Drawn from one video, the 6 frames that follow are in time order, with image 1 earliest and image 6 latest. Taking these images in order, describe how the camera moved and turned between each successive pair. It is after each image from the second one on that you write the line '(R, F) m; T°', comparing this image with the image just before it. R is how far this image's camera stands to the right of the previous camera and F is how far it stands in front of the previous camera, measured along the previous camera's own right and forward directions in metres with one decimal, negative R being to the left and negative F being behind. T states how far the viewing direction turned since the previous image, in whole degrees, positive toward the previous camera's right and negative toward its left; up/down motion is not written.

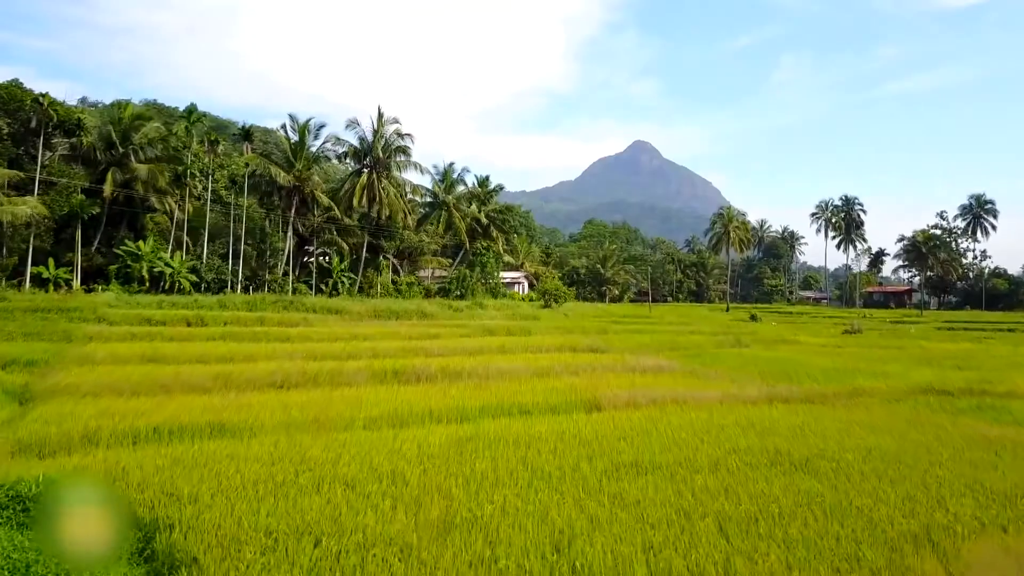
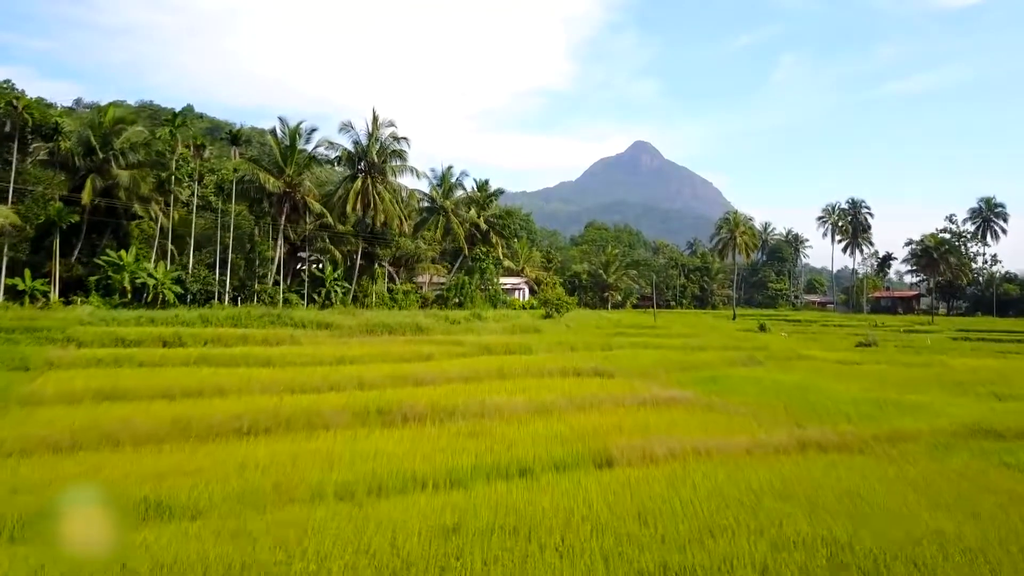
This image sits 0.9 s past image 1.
(0.0, +1.0) m; 0°
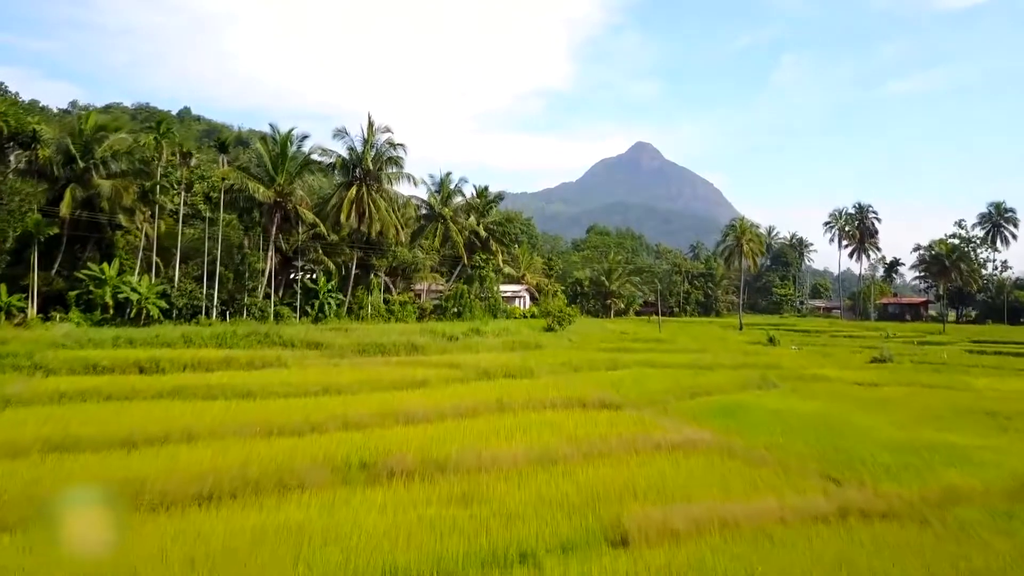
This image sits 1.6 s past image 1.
(0.0, +0.9) m; 0°
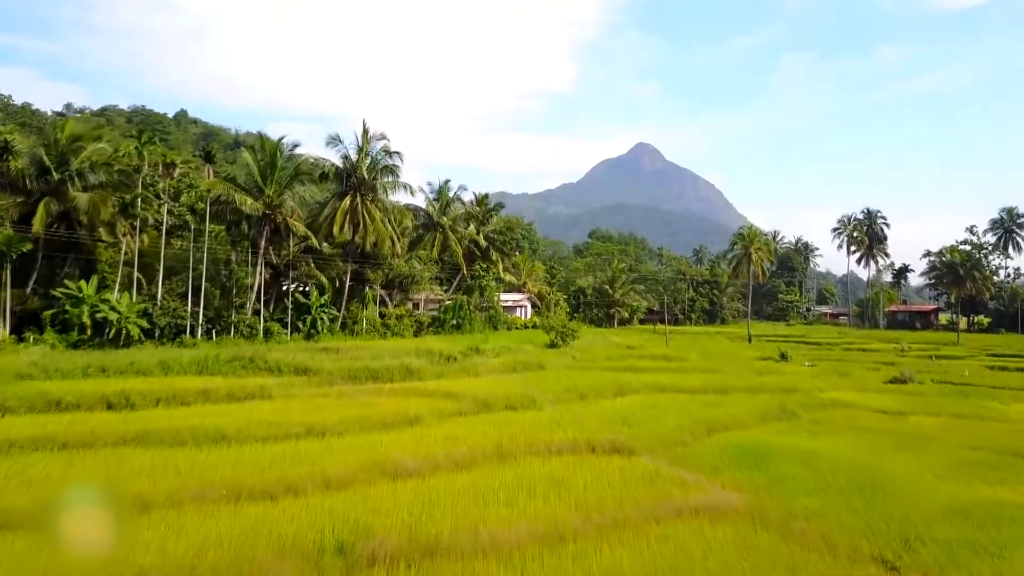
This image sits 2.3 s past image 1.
(0.0, +1.1) m; 0°
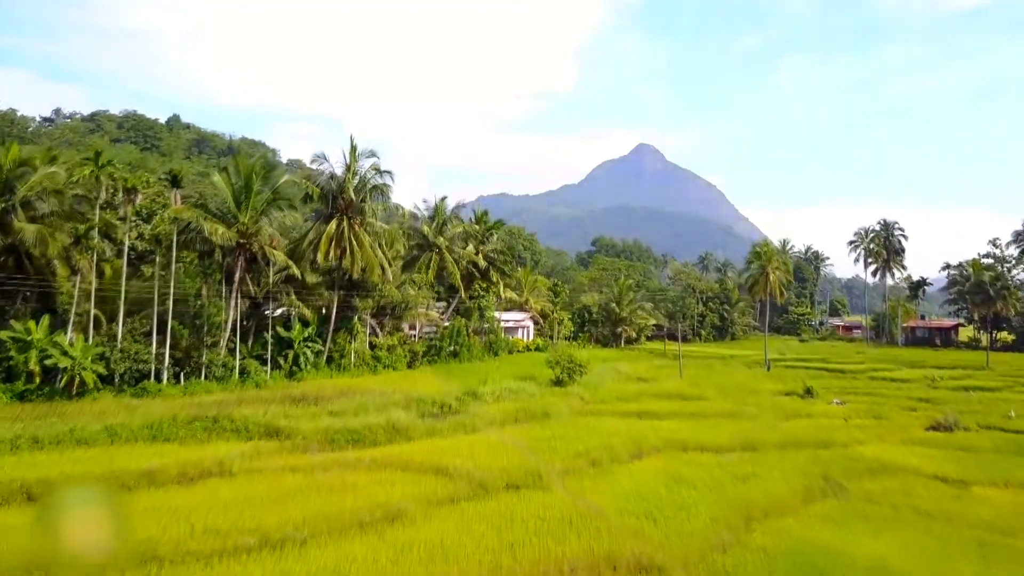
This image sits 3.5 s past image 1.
(0.0, +2.1) m; 0°
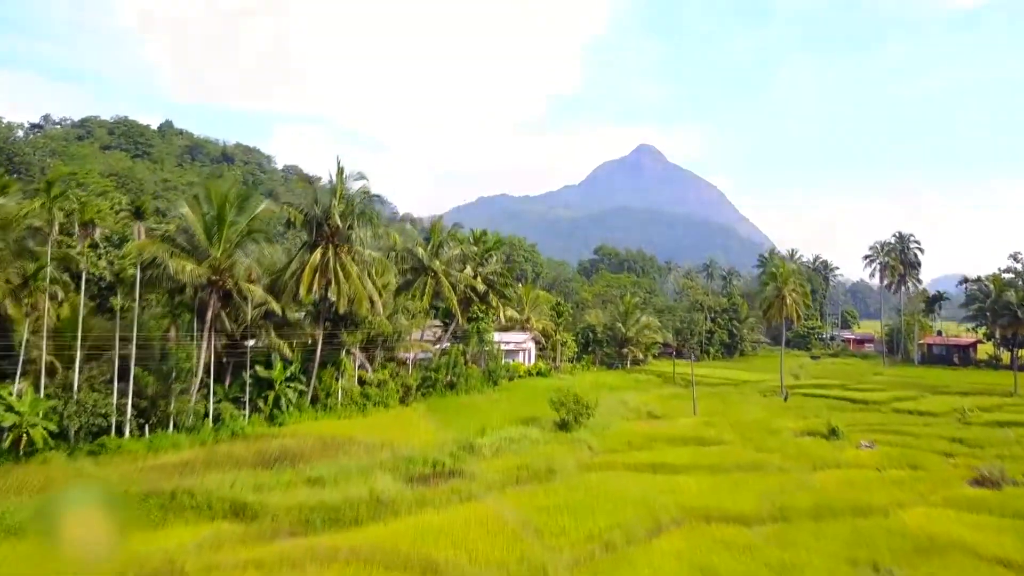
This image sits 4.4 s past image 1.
(0.0, +1.8) m; 0°
